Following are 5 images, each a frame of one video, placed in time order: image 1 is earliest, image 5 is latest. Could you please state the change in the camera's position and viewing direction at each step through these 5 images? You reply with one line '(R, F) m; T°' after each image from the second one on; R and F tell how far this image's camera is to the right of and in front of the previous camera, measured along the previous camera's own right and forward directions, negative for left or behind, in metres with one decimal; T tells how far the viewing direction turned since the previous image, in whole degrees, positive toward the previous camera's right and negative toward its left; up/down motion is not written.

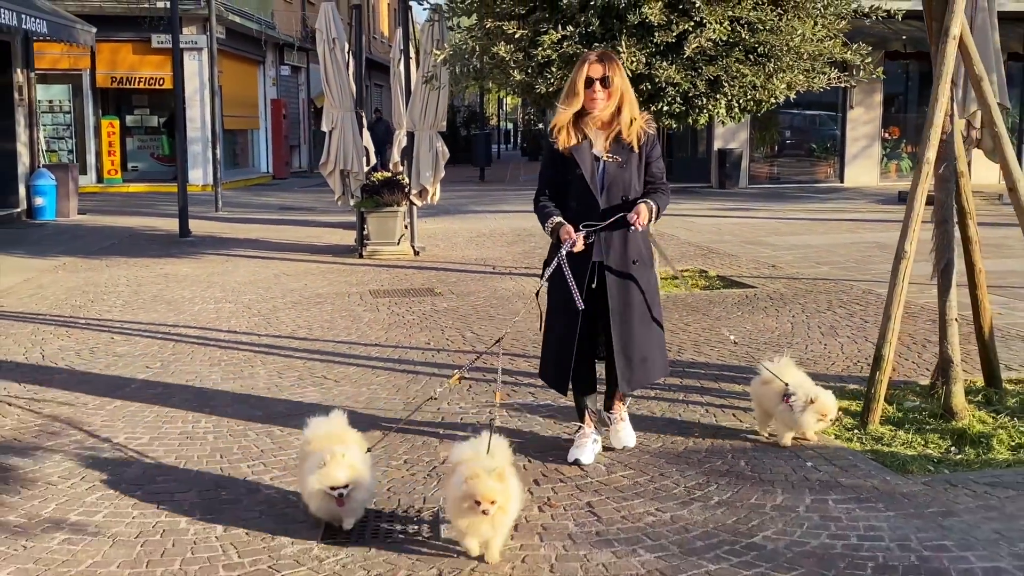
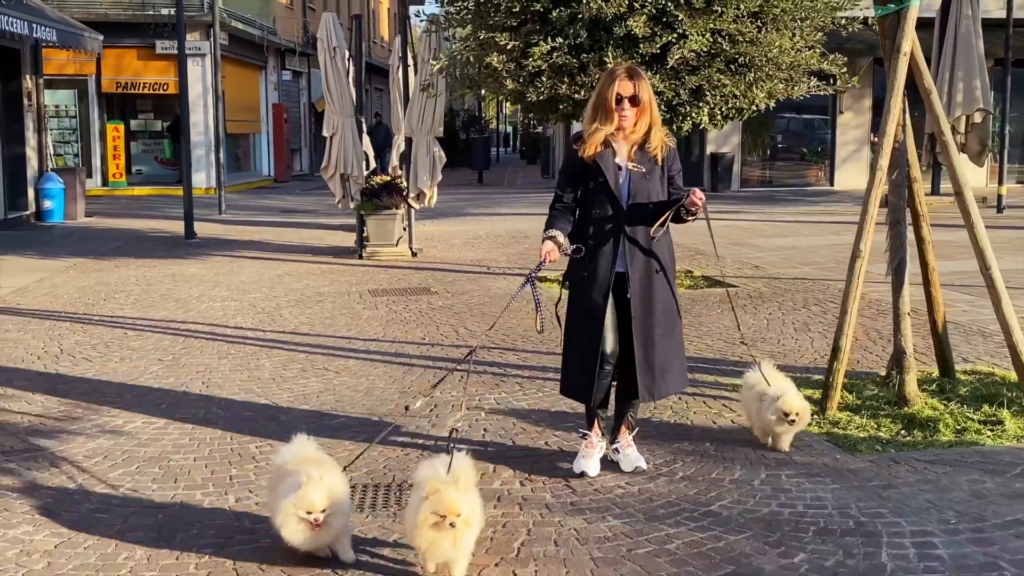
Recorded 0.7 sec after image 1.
(+0.1, -0.5) m; 0°
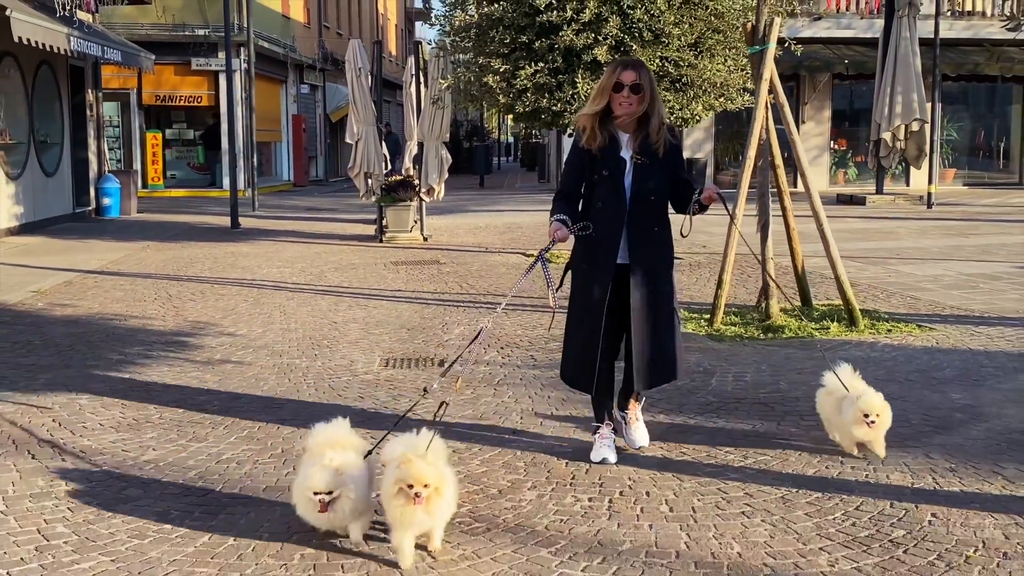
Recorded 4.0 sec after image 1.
(+0.2, -2.7) m; 0°
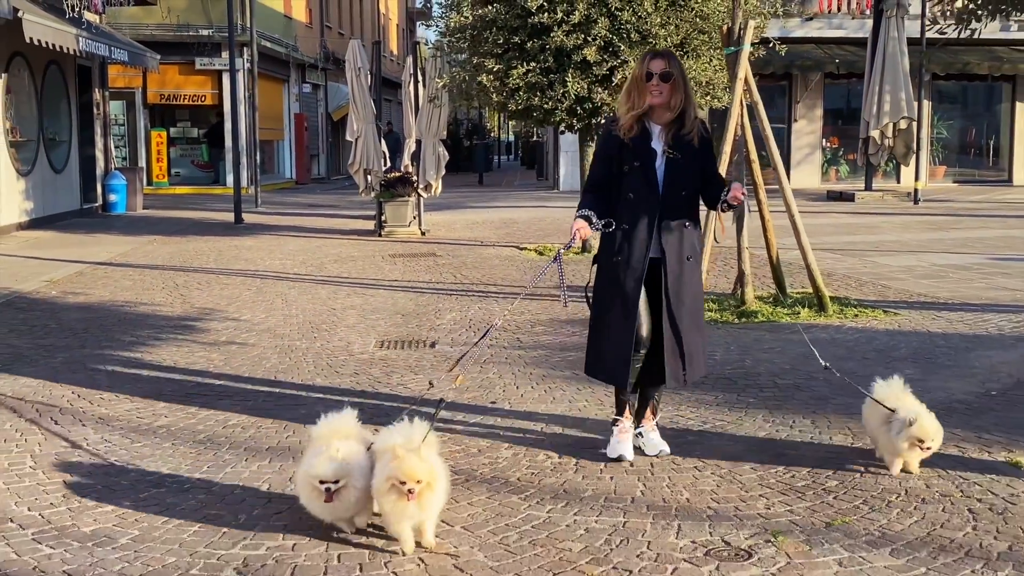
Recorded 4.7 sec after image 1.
(+0.1, -0.5) m; 0°
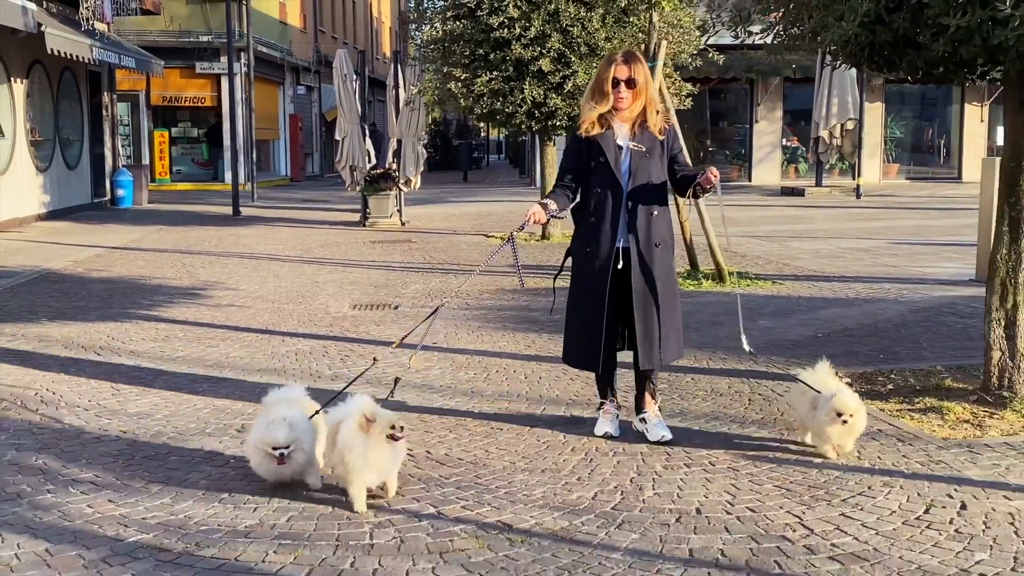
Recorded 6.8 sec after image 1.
(+0.5, -1.8) m; 0°
